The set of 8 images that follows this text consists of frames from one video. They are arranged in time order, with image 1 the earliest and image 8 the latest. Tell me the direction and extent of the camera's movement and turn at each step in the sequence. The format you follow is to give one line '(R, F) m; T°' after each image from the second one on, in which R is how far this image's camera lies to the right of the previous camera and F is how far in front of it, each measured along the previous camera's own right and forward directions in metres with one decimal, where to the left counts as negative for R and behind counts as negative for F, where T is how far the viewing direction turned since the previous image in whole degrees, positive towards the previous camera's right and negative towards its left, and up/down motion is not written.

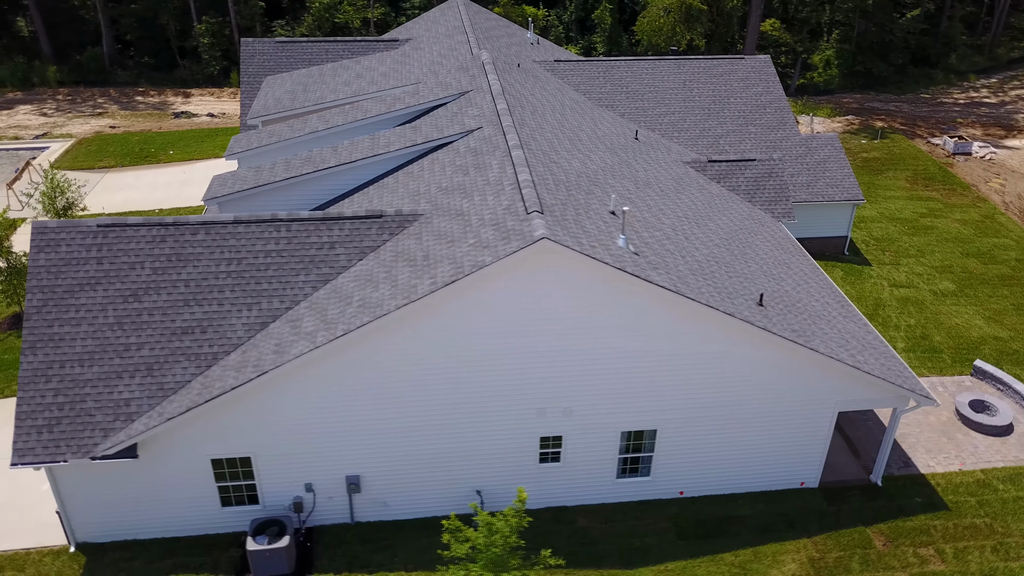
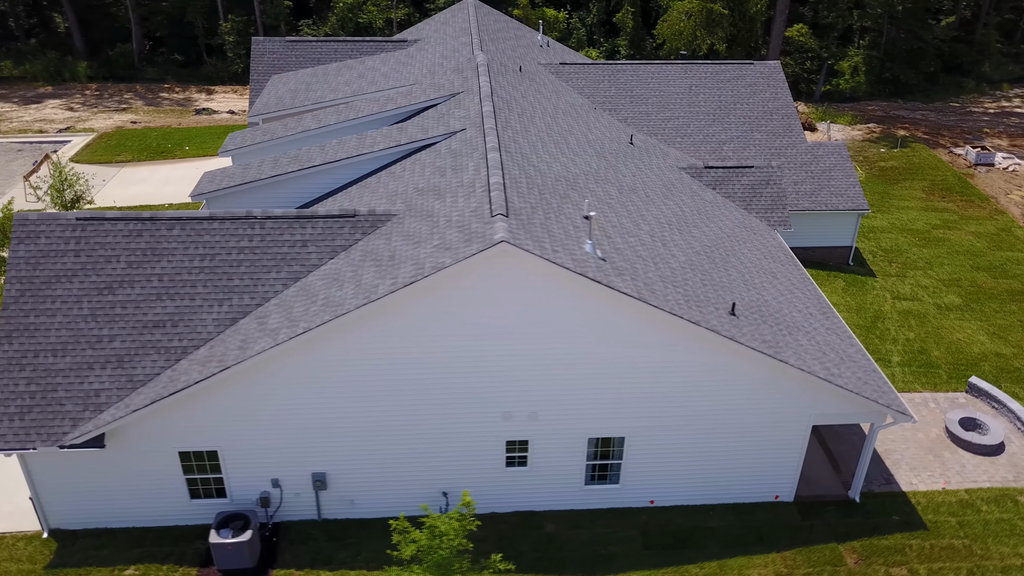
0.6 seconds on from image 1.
(+1.2, +0.1) m; -2°
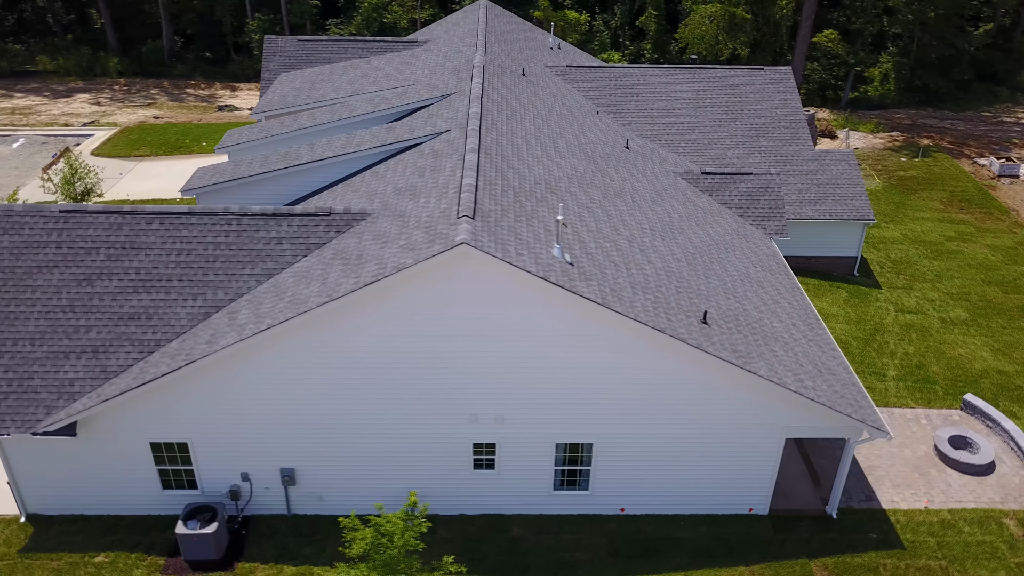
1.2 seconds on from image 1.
(+1.2, +0.1) m; -3°
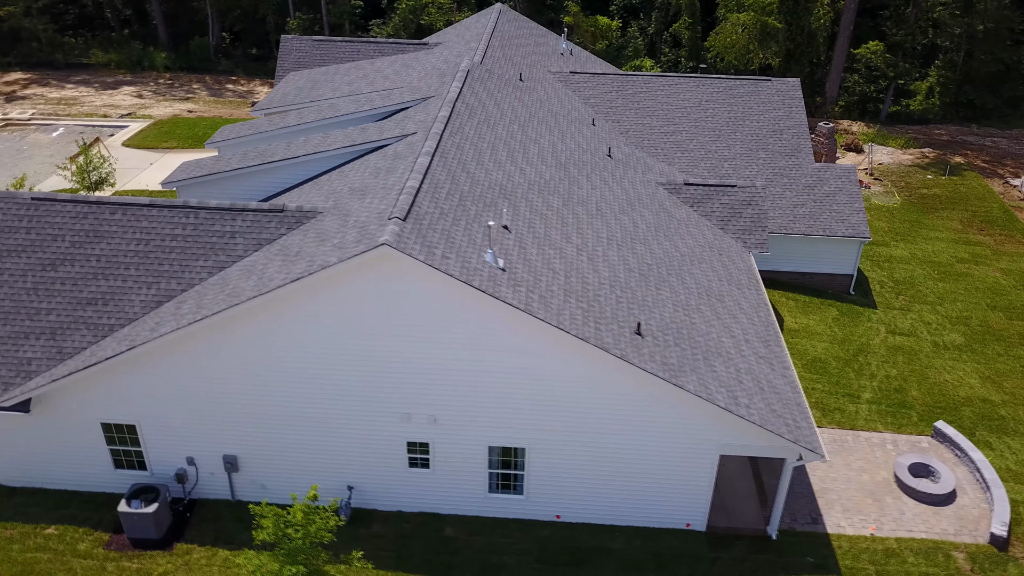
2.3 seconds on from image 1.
(+2.2, -0.1) m; -4°
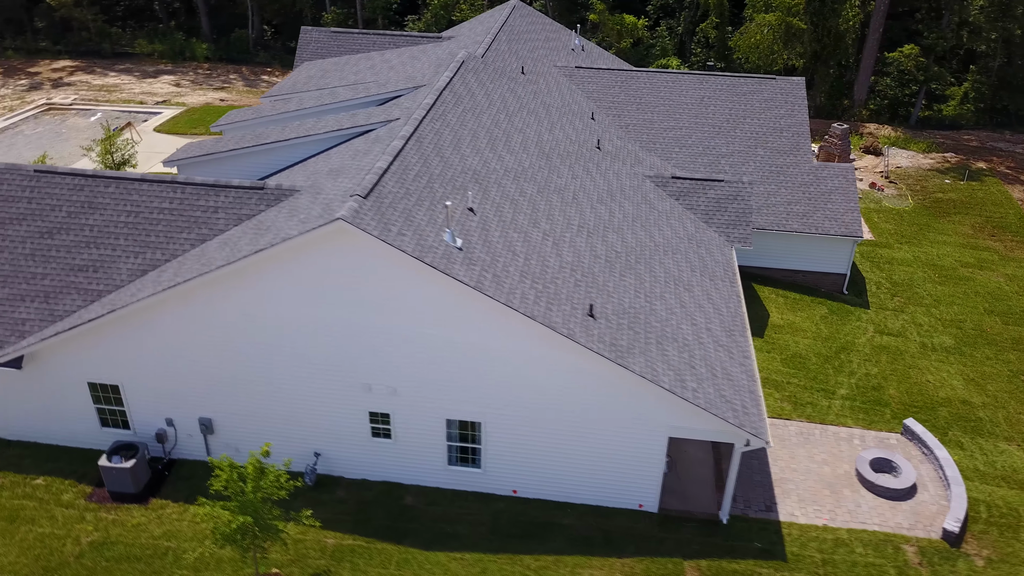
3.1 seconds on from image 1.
(+1.6, -0.5) m; -3°
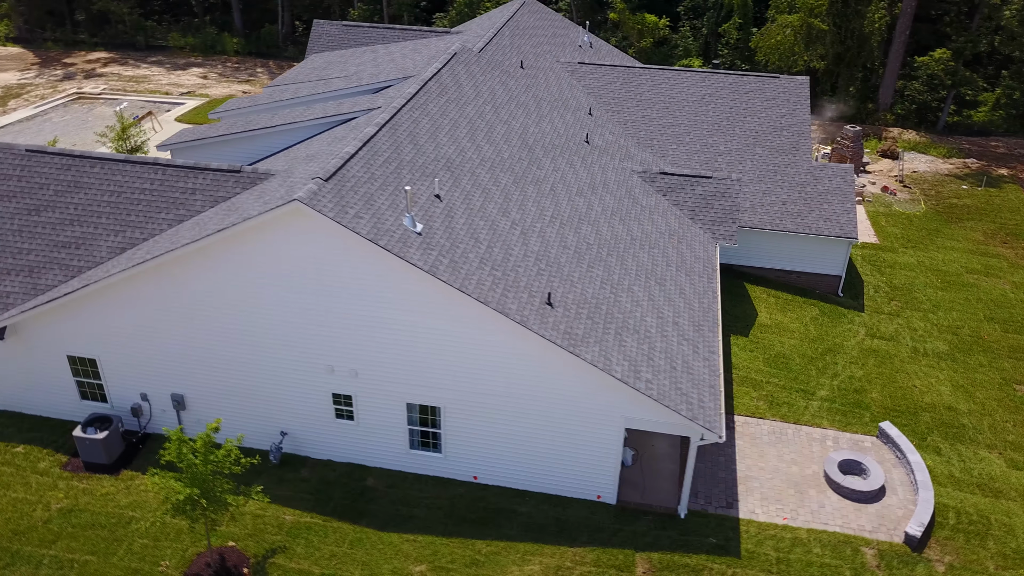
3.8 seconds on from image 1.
(+1.5, -0.1) m; -3°
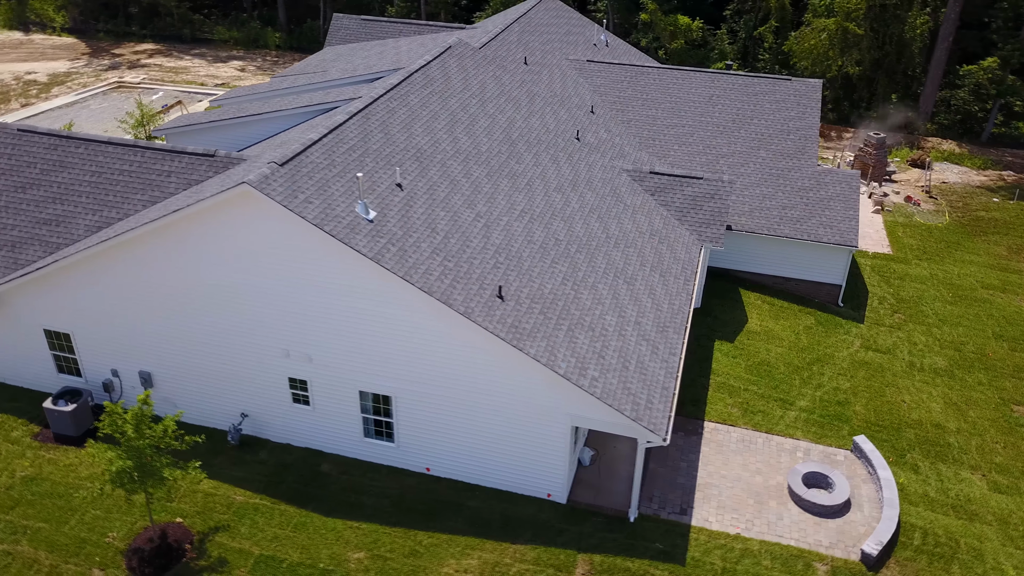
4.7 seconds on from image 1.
(+1.9, +0.2) m; -4°
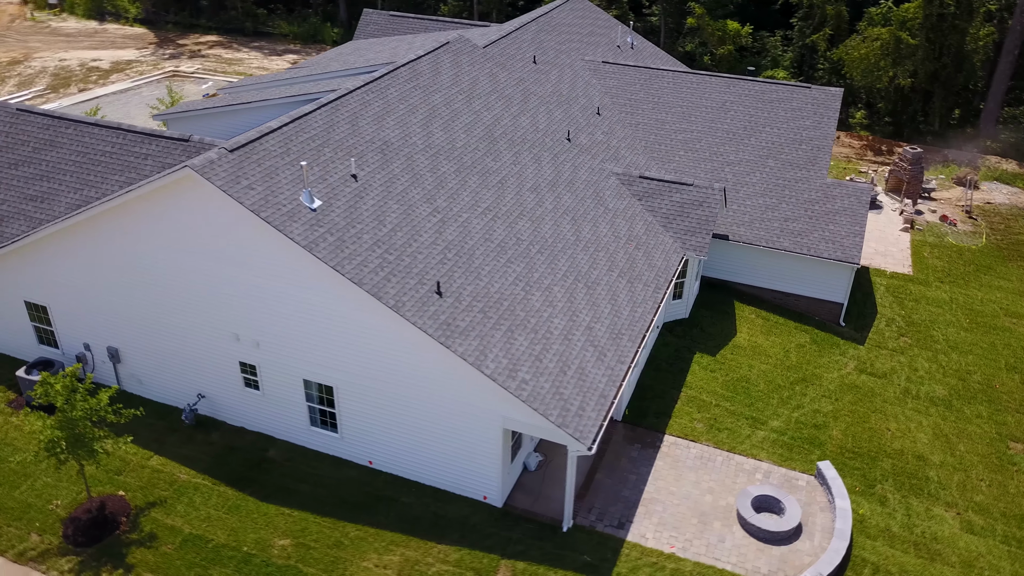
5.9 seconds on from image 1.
(+2.4, +0.4) m; -5°
